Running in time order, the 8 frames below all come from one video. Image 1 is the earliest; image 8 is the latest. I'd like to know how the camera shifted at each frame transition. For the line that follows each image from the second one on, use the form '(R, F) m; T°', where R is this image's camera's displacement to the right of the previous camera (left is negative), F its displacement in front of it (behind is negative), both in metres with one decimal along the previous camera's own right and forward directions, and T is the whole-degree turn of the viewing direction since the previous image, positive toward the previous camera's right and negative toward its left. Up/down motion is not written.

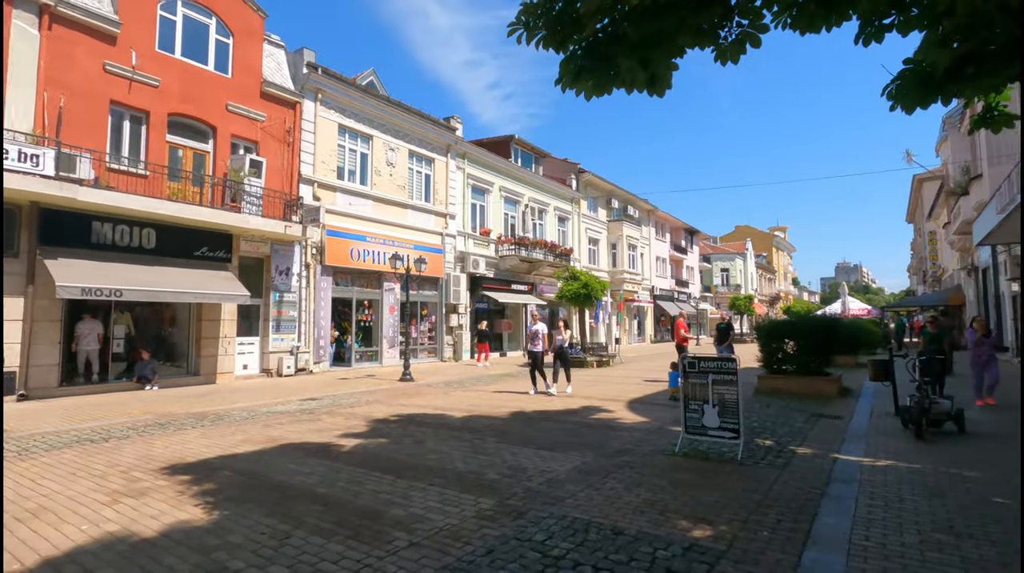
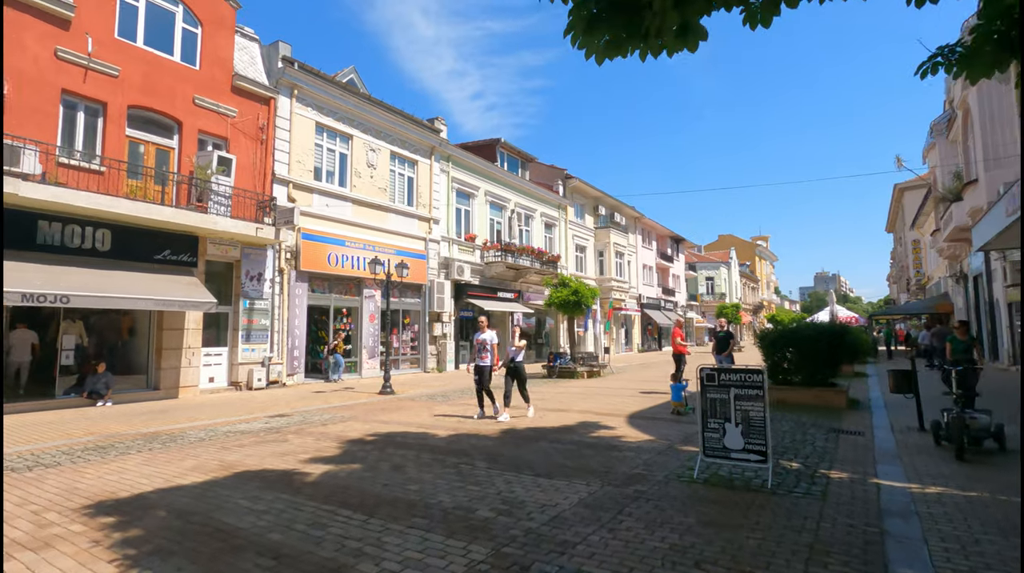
(-0.1, +0.9) m; +2°
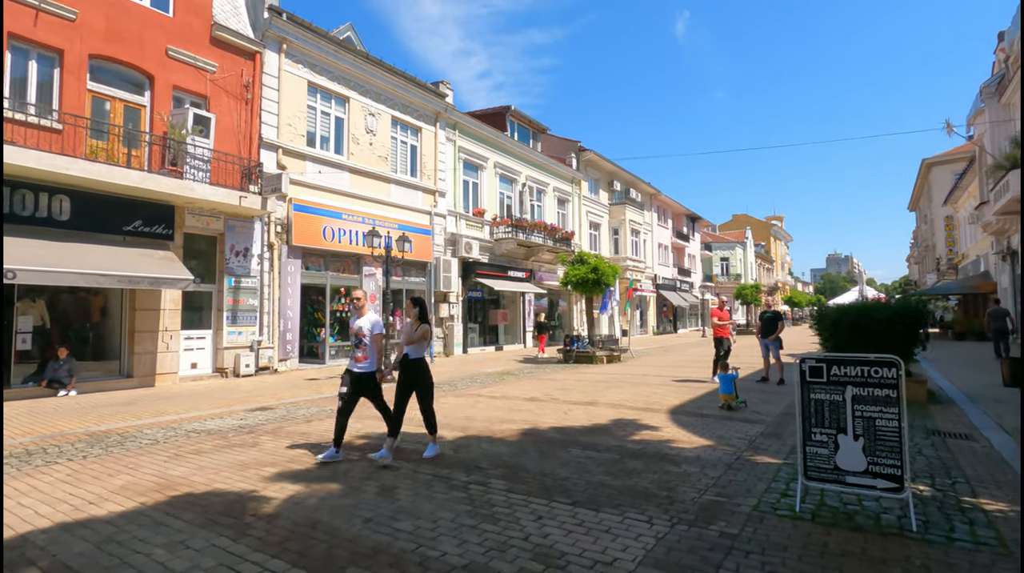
(-0.2, +1.6) m; -1°
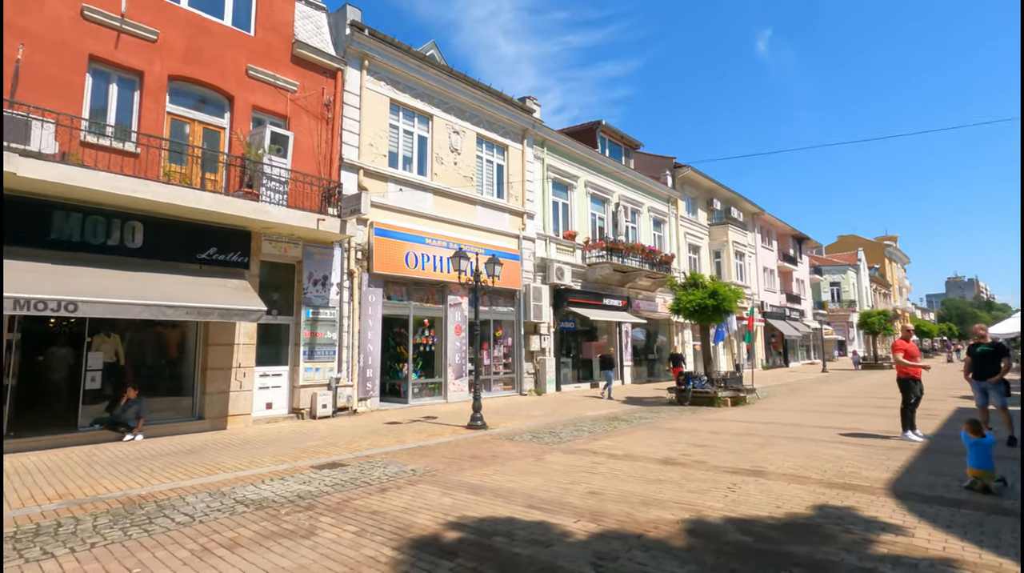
(-0.6, +1.9) m; -8°
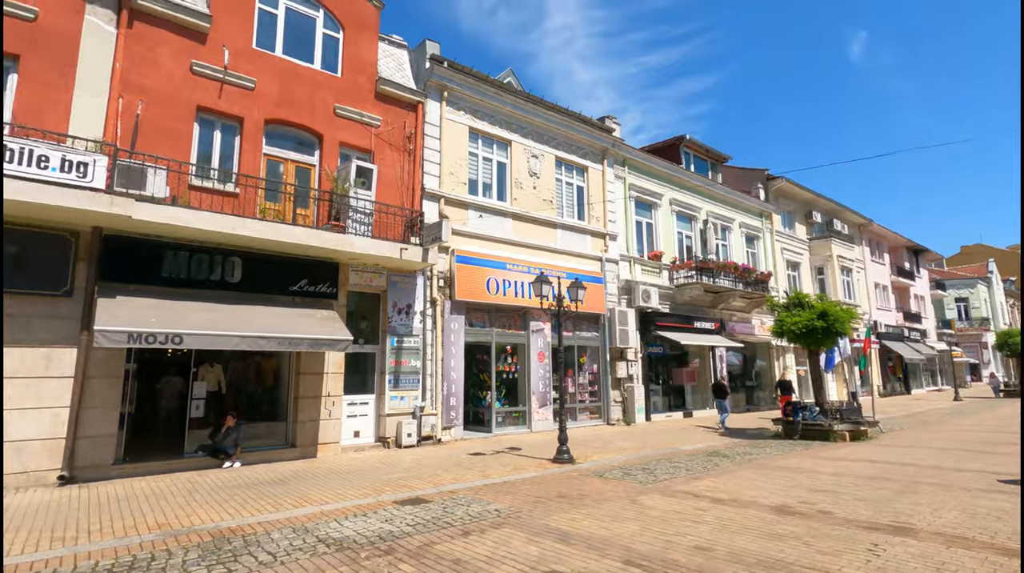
(-0.1, +0.4) m; -9°
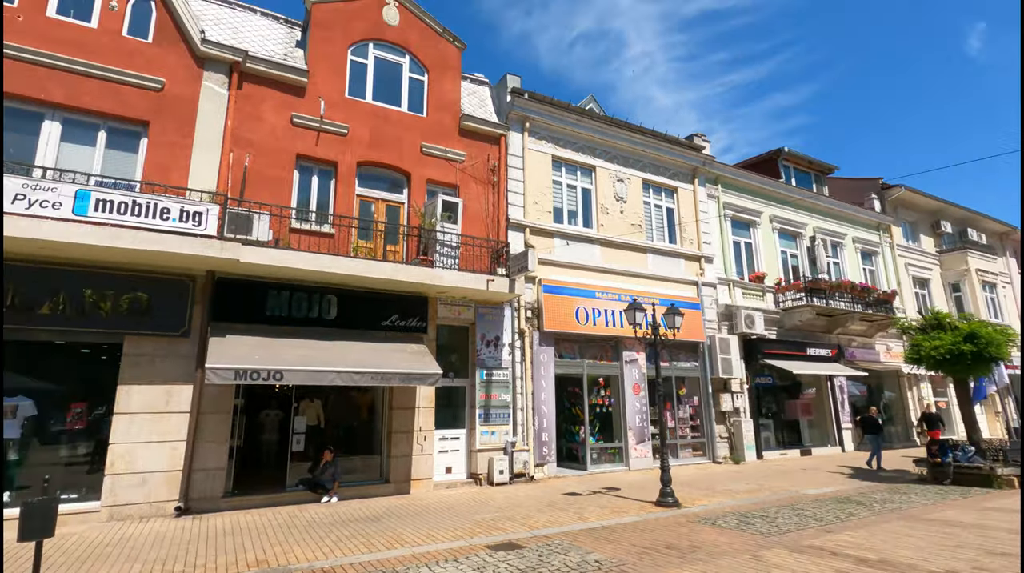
(0.0, +0.4) m; -9°
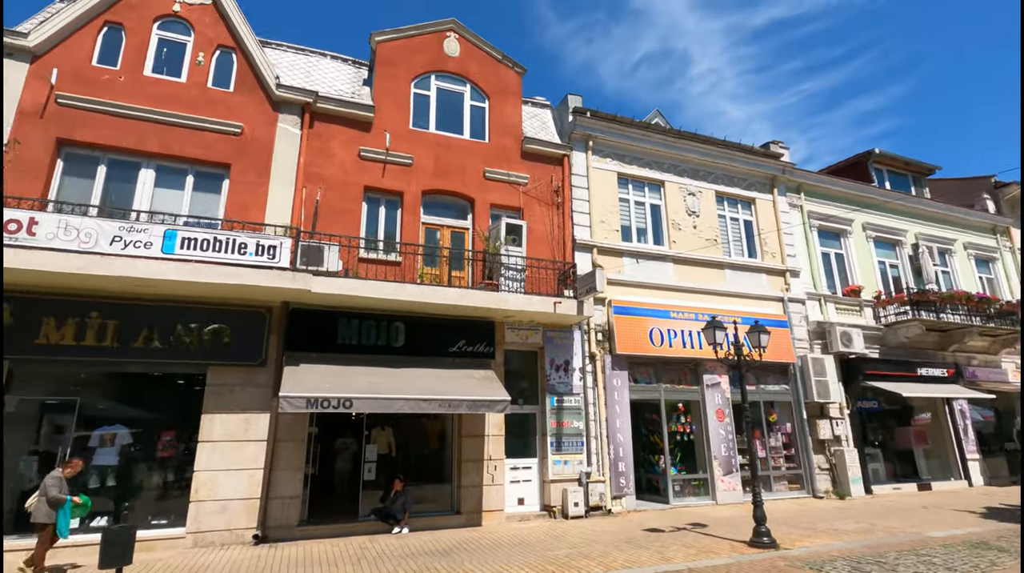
(+0.1, +0.3) m; -8°
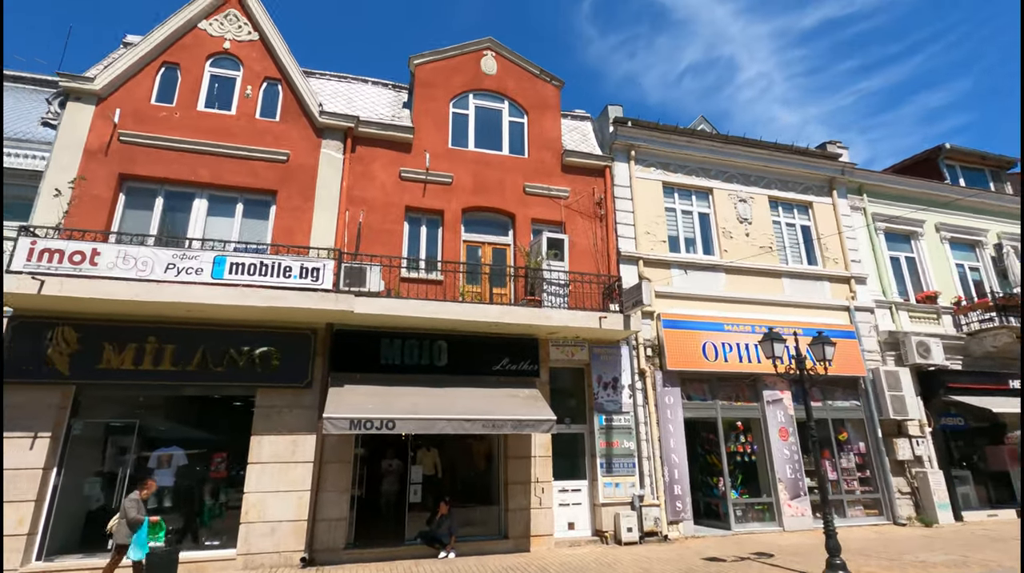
(+0.1, +0.2) m; -5°
